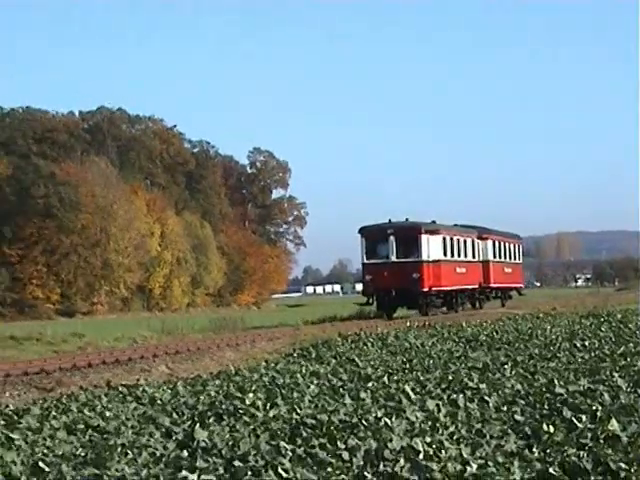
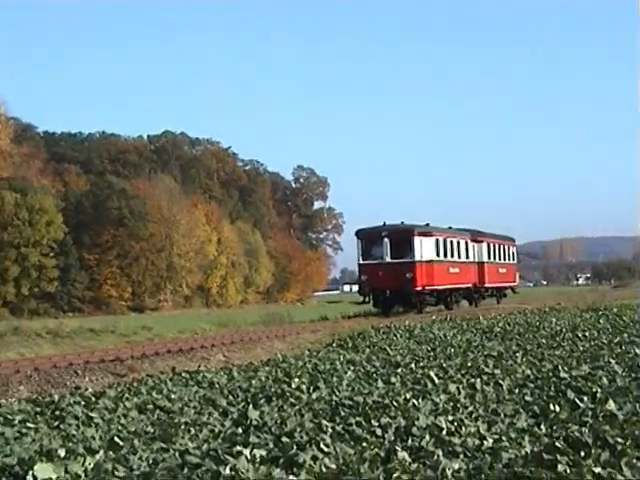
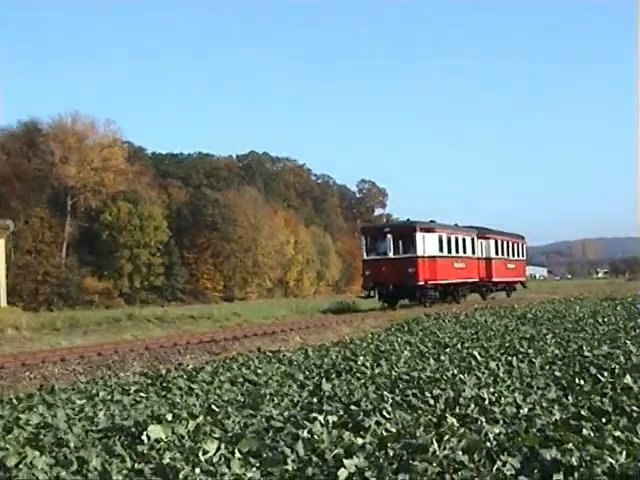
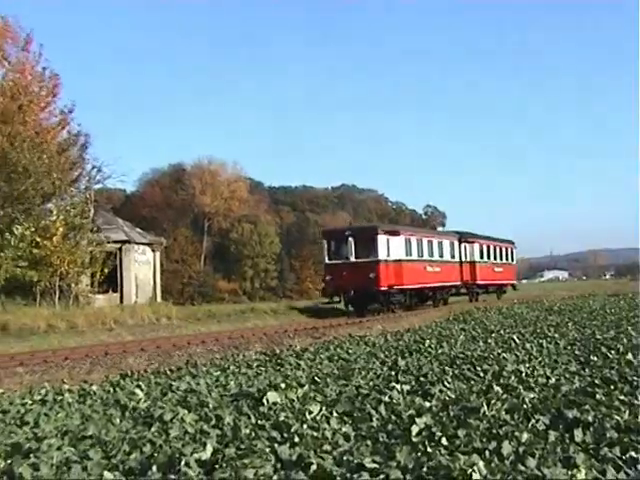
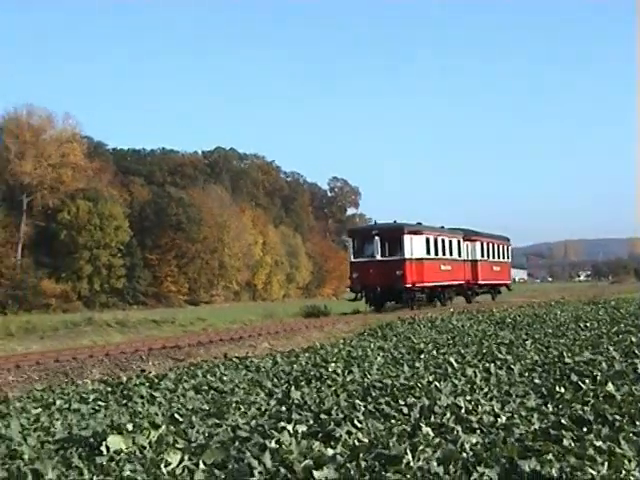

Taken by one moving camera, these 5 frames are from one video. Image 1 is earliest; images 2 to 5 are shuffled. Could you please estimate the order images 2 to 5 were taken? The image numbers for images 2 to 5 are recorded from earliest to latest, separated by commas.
2, 5, 3, 4
